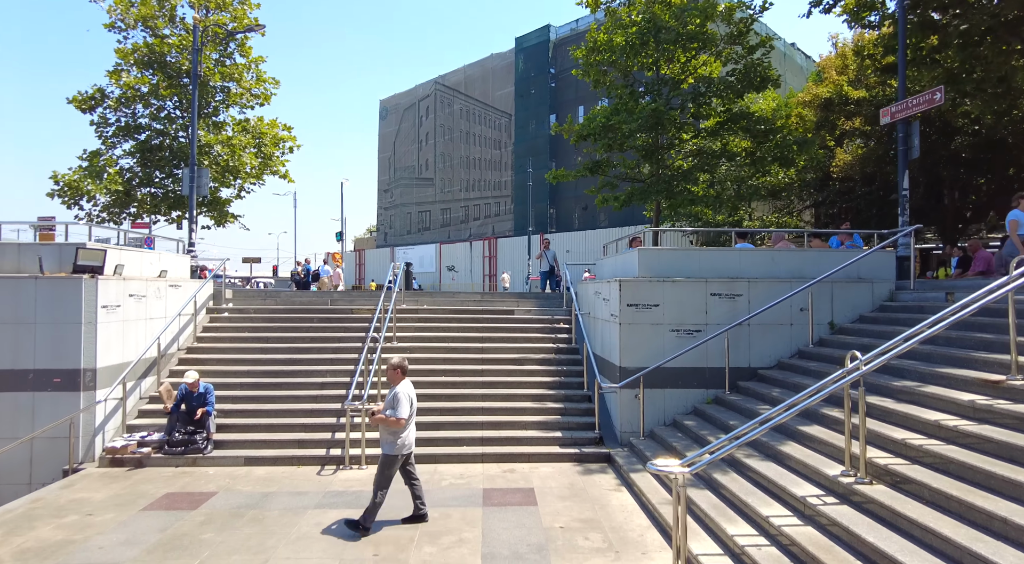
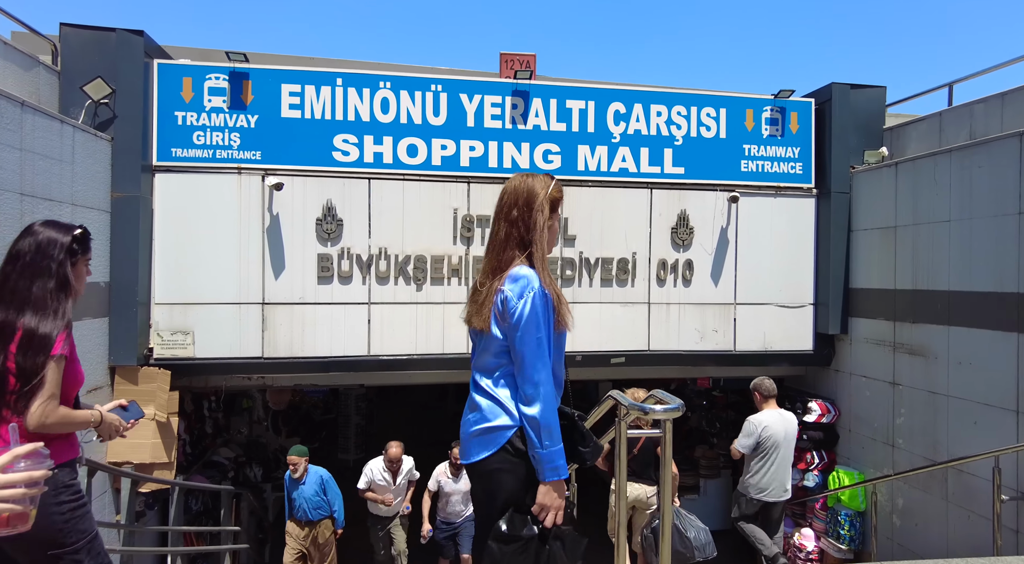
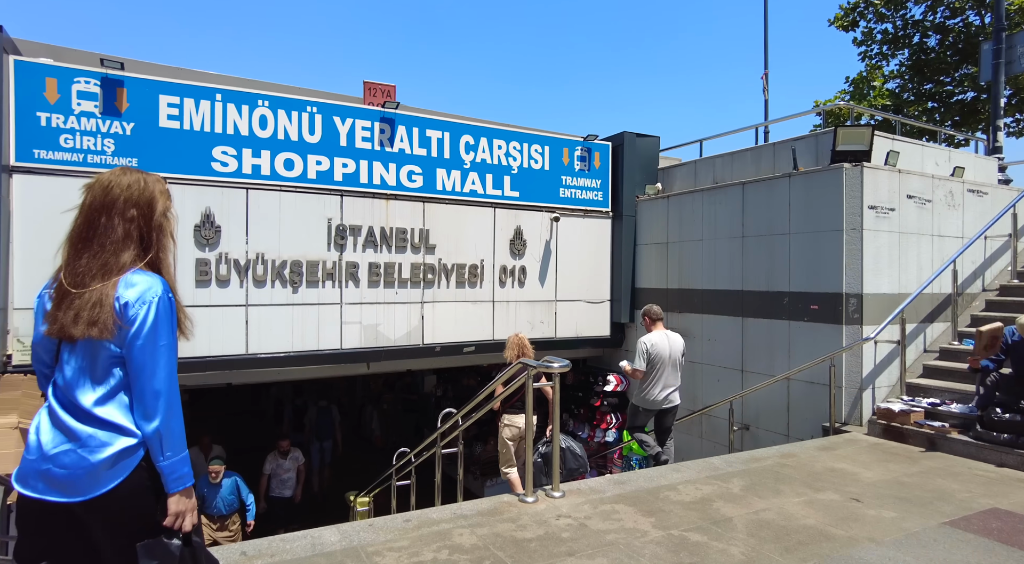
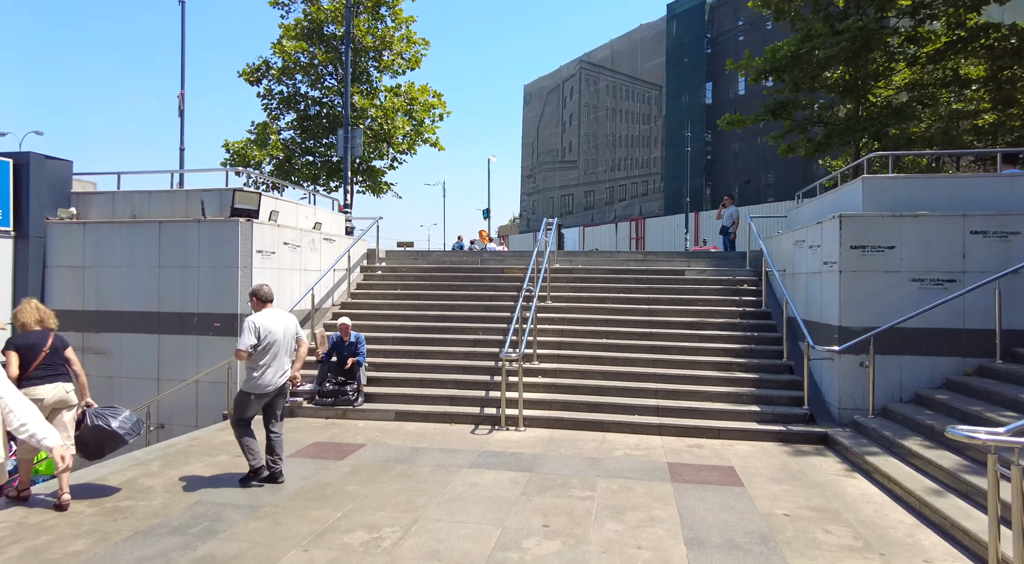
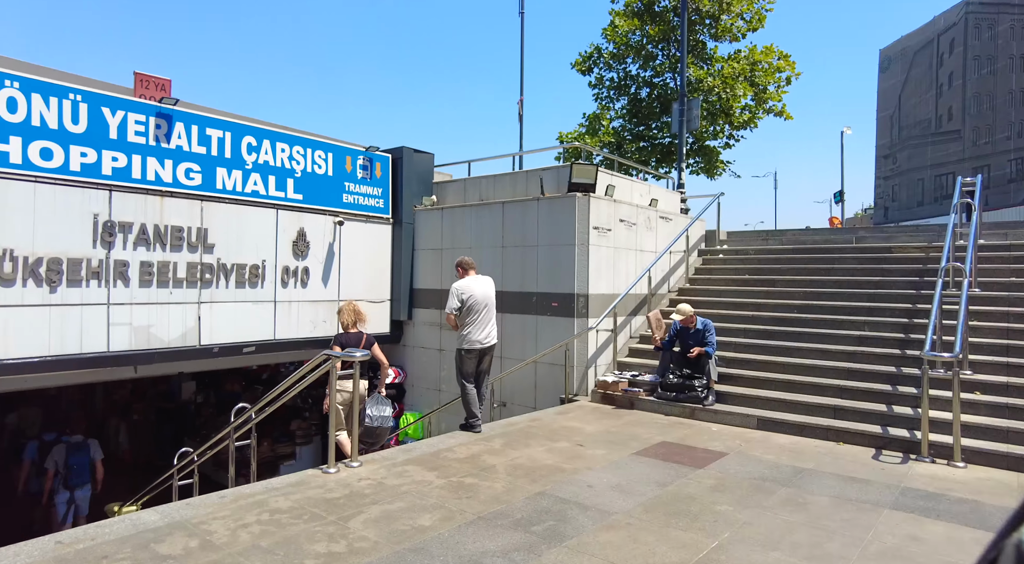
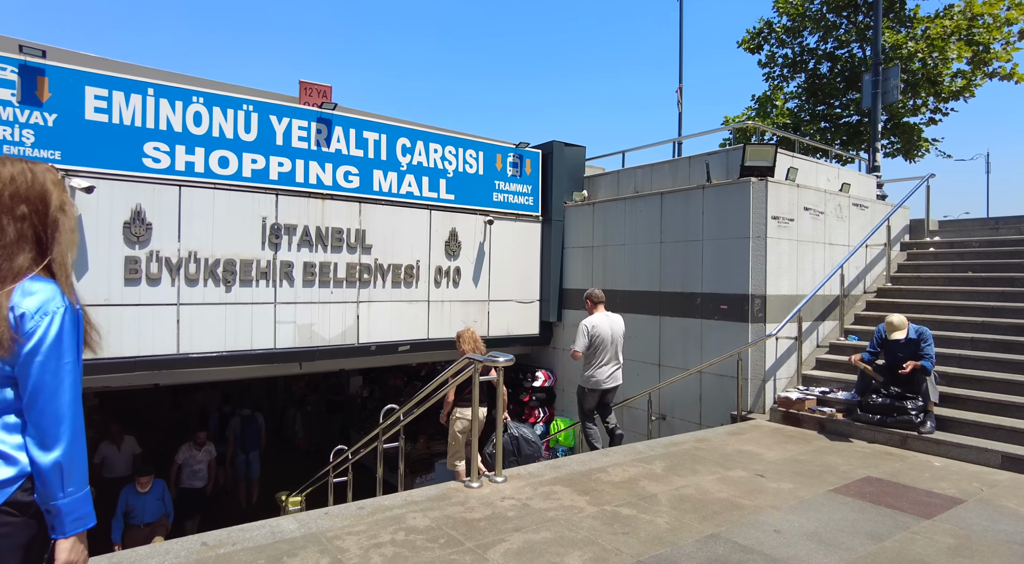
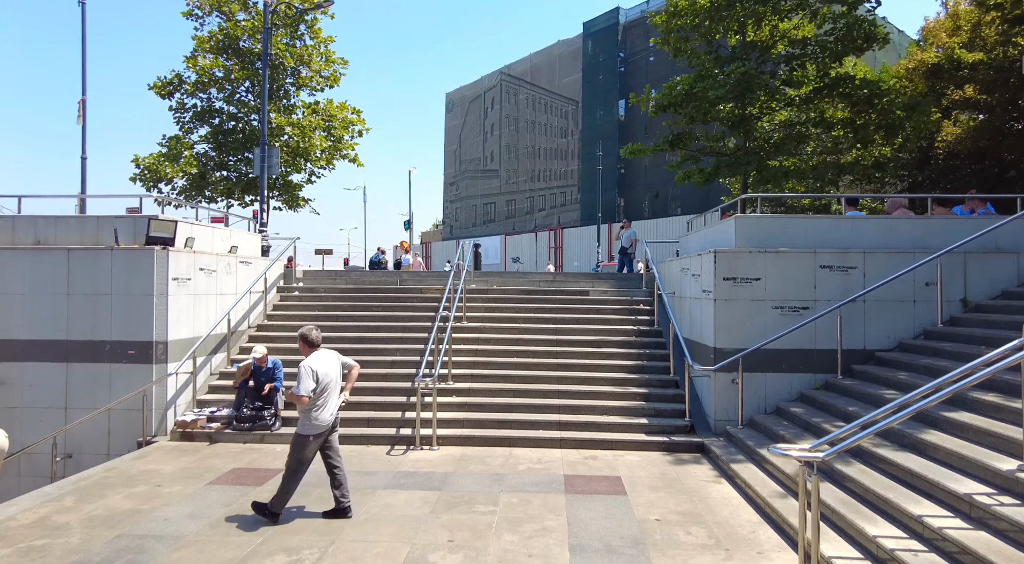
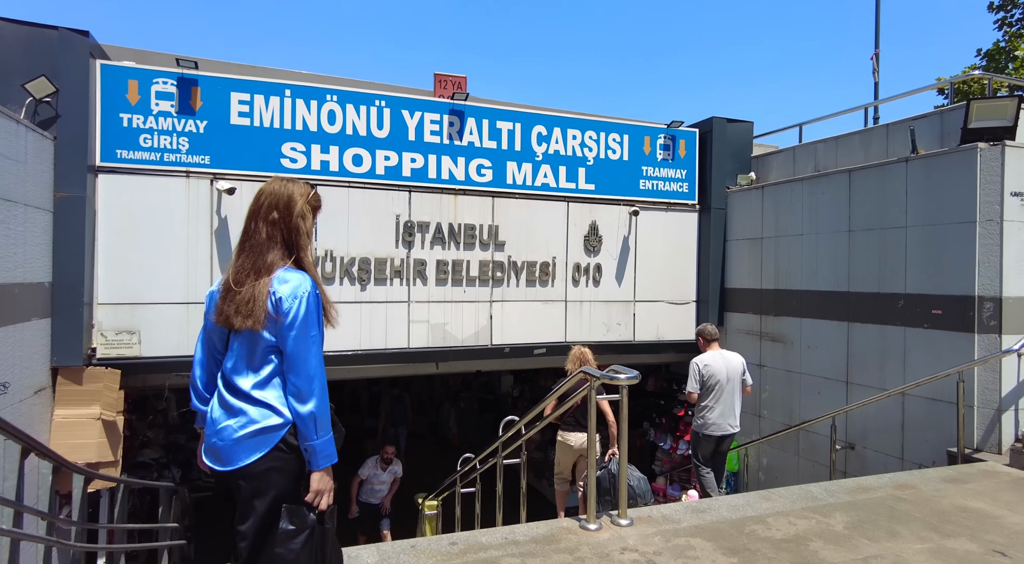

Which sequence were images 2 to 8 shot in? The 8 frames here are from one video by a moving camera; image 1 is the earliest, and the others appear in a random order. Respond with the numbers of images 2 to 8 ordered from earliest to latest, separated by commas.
7, 4, 5, 6, 3, 8, 2
